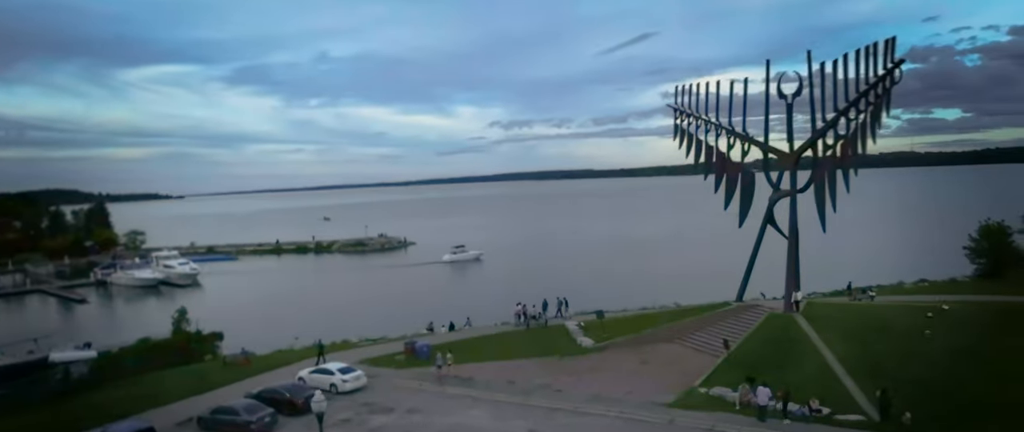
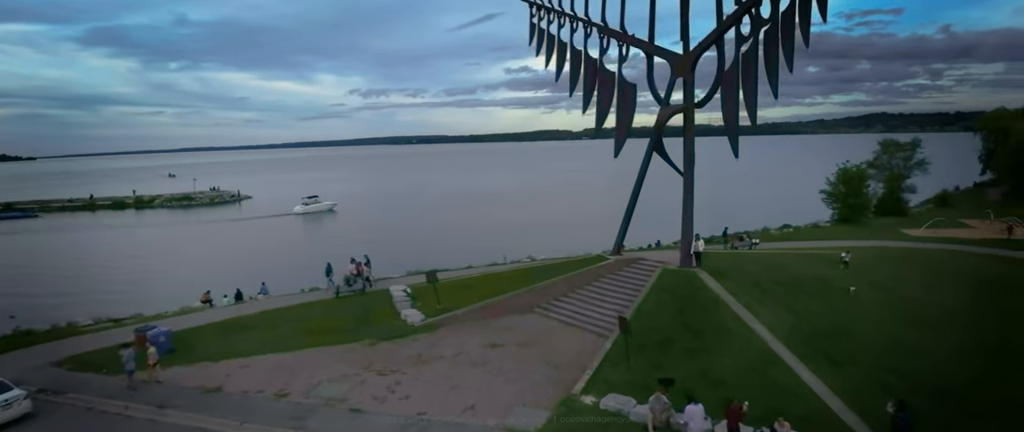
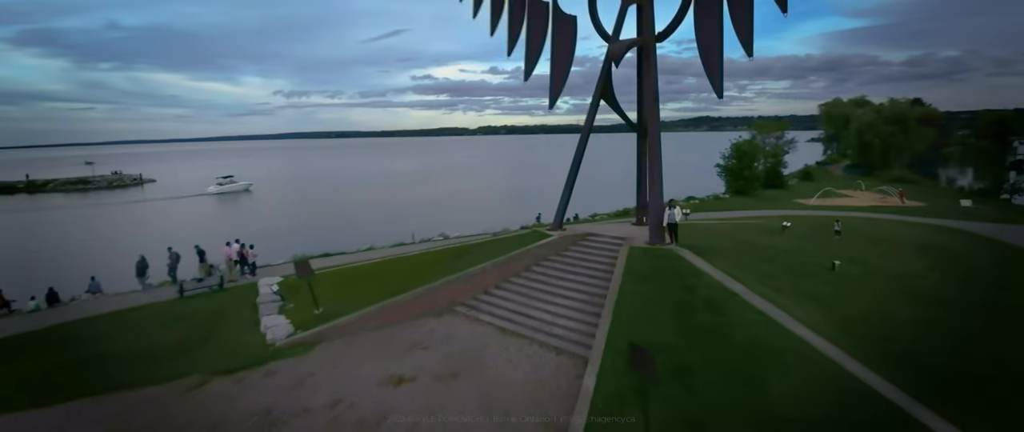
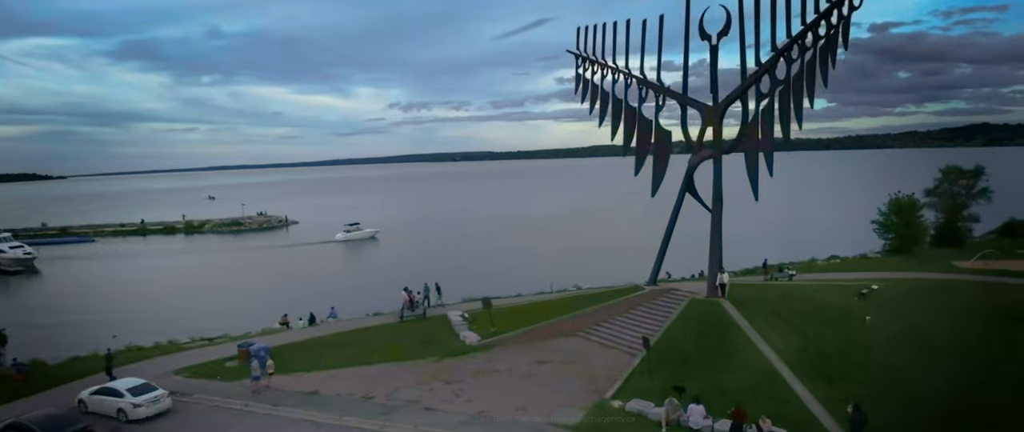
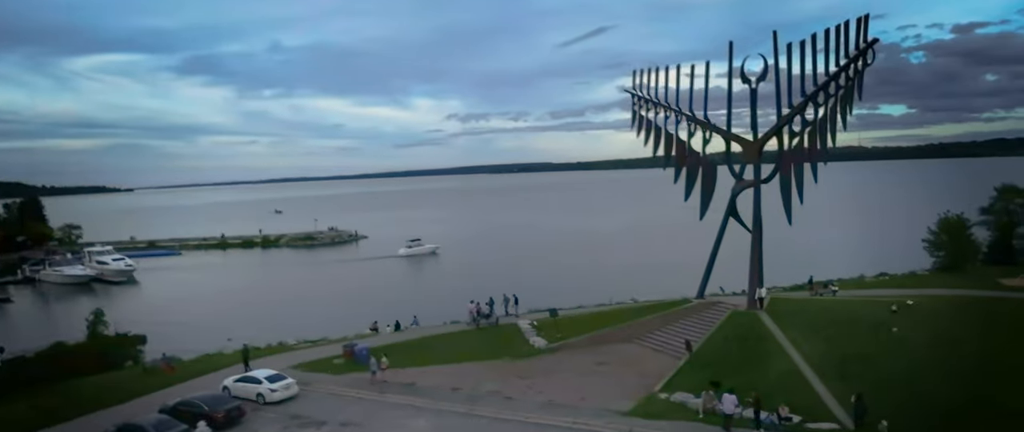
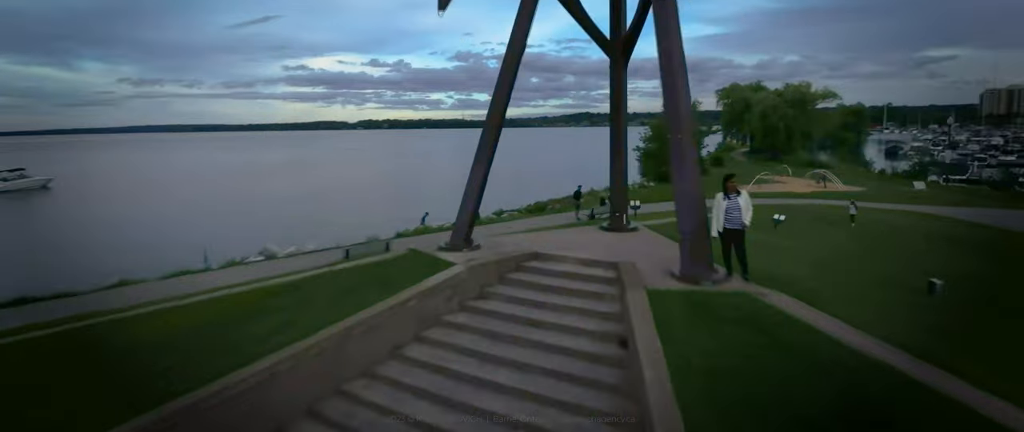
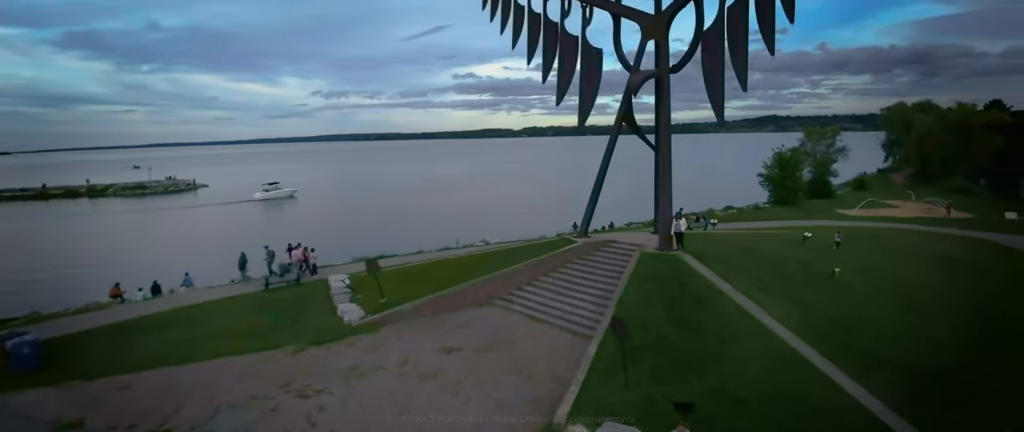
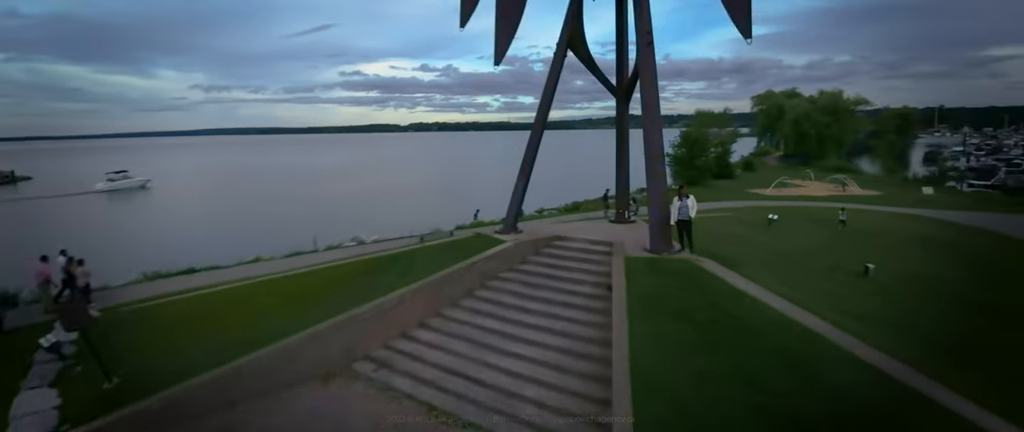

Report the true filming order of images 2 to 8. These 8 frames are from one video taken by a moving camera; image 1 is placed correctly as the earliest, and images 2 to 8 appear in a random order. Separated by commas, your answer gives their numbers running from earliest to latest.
5, 4, 2, 7, 3, 8, 6
